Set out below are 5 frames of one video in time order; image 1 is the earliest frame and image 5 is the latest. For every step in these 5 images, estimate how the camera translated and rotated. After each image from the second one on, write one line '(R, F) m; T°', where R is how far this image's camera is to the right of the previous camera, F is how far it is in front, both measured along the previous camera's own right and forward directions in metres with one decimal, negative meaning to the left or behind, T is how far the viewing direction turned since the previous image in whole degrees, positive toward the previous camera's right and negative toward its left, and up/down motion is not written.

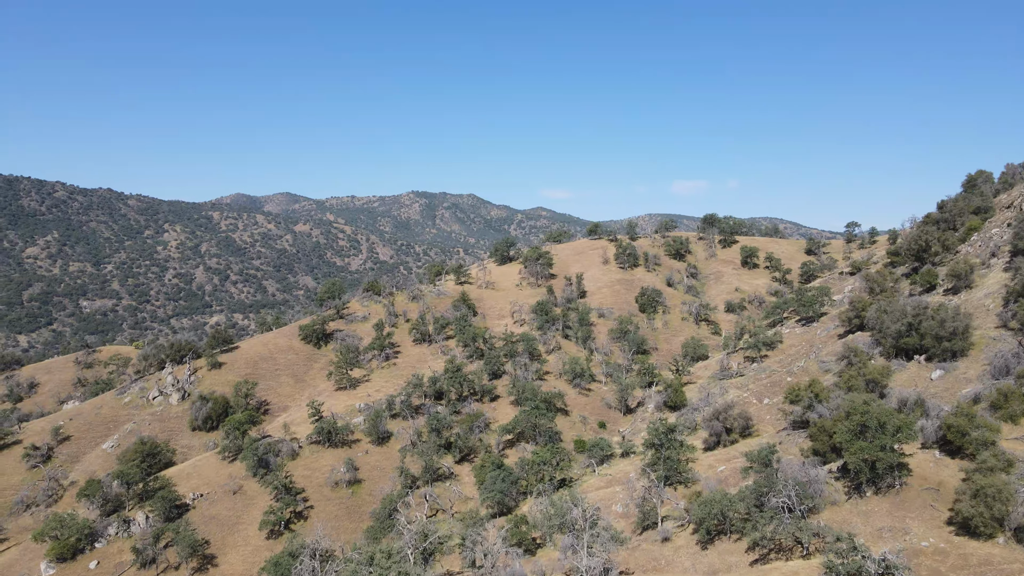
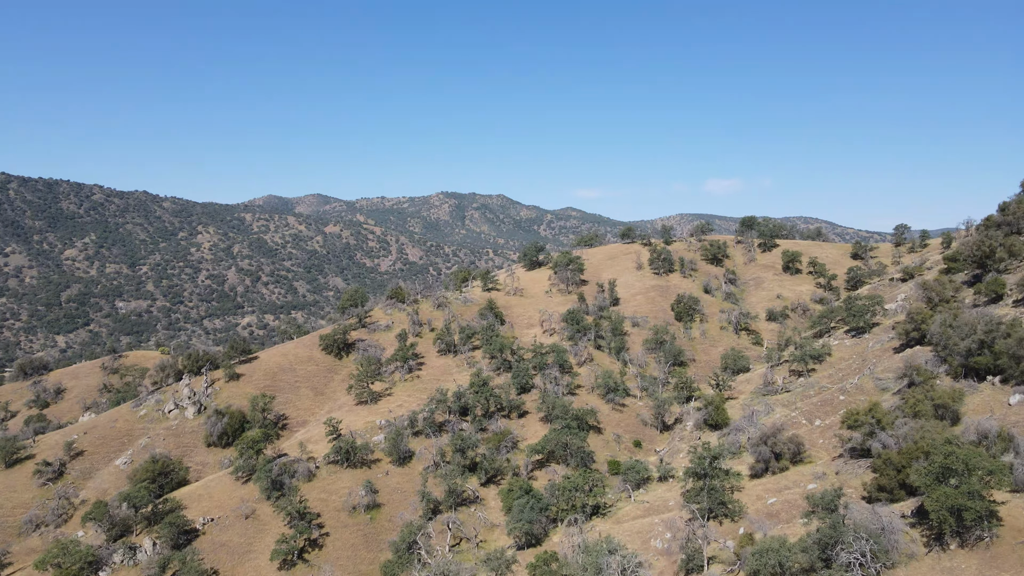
(-0.5, +2.4) m; -3°
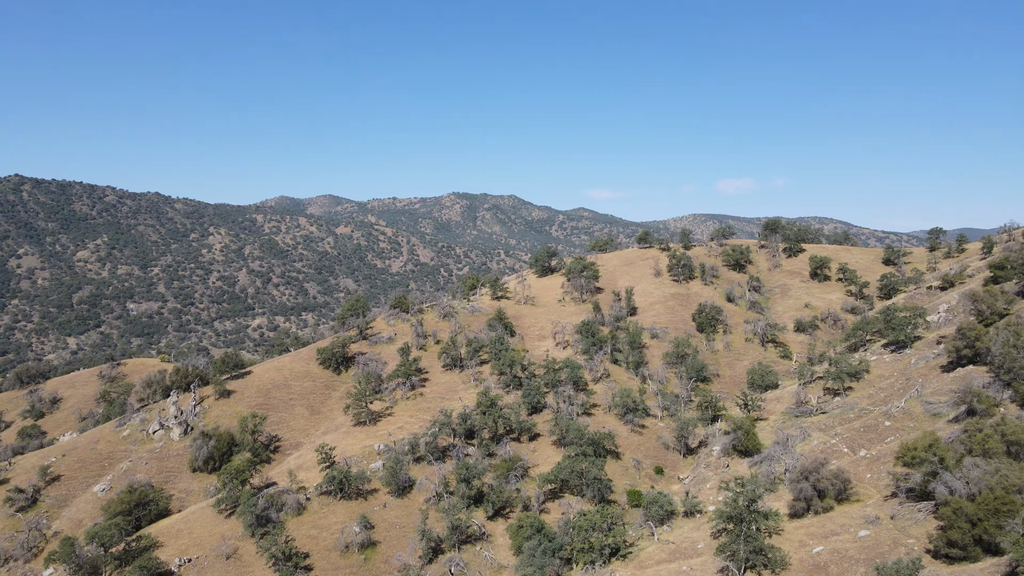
(-0.1, +3.6) m; -1°
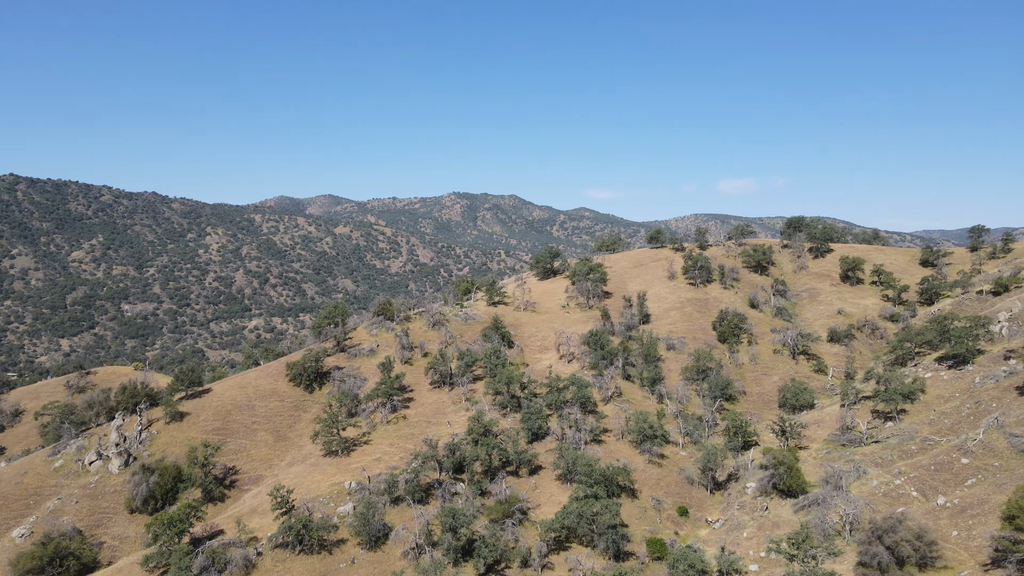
(+0.3, +6.4) m; 0°
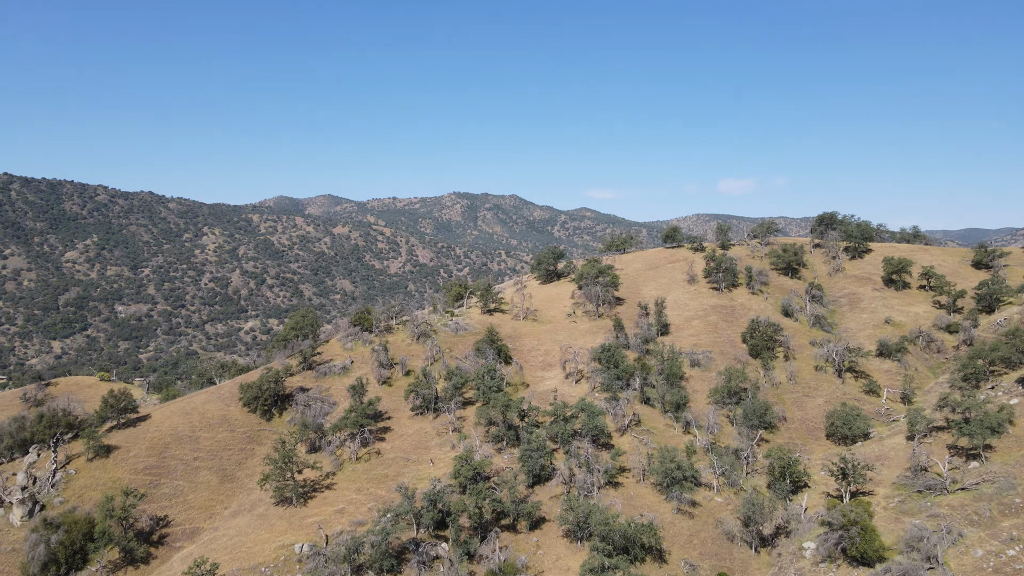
(+0.3, +7.1) m; 0°
